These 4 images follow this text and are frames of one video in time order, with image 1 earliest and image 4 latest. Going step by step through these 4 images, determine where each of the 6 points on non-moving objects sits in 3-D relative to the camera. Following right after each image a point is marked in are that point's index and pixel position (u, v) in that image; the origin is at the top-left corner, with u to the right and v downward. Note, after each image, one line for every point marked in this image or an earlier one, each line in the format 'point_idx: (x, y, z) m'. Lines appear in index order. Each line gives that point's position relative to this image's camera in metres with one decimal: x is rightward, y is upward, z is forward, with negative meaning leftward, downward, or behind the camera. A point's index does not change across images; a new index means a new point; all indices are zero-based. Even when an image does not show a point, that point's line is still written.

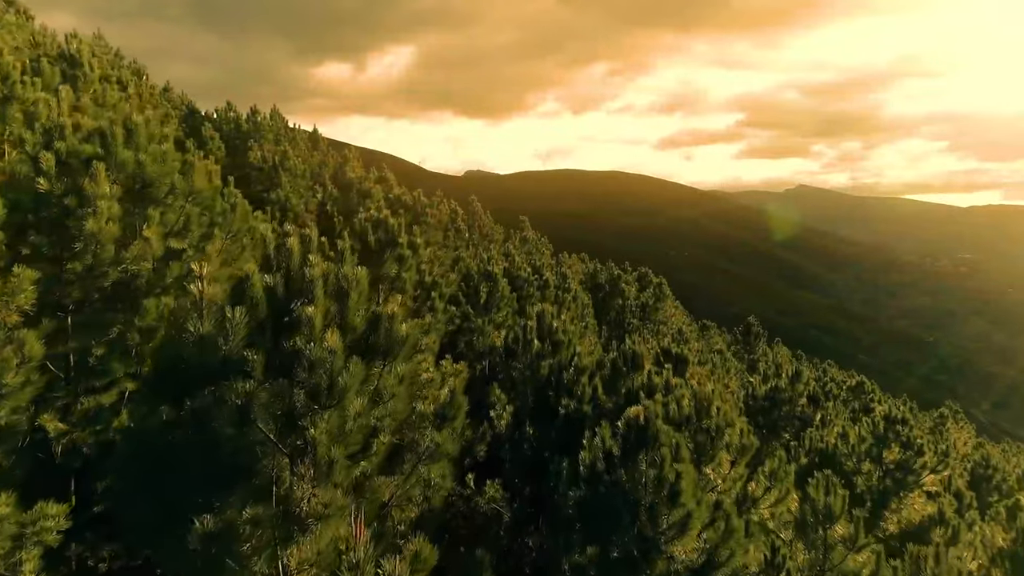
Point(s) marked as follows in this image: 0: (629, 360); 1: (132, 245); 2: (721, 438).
0: (+3.2, -1.9, +16.2) m
1: (-7.5, +0.8, +11.7) m
2: (+4.6, -3.3, +13.1) m
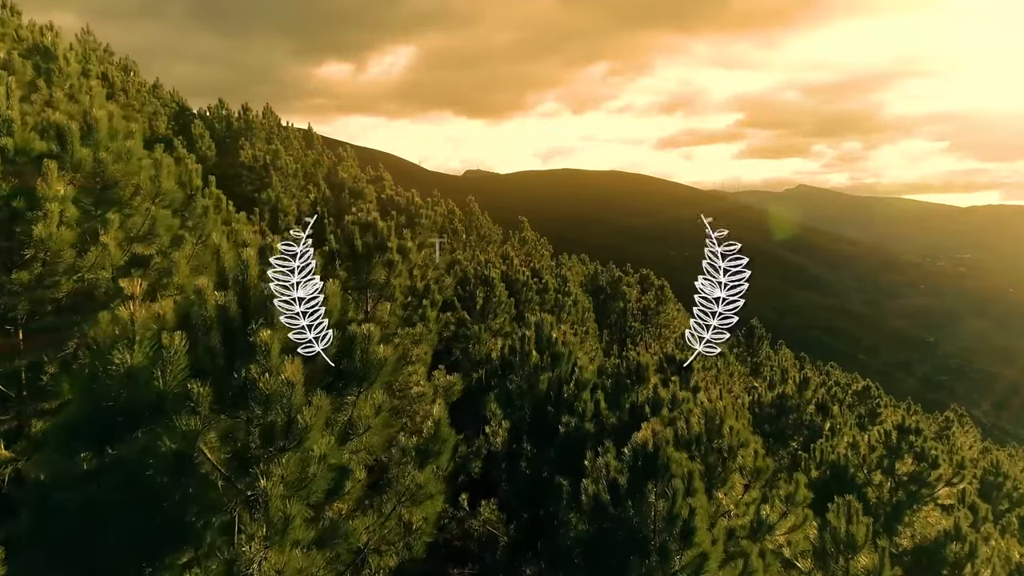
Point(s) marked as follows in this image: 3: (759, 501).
0: (+3.1, -2.1, +15.2) m
1: (-7.6, +0.6, +10.7) m
2: (+4.5, -3.5, +12.2) m
3: (+5.0, -4.3, +12.3) m
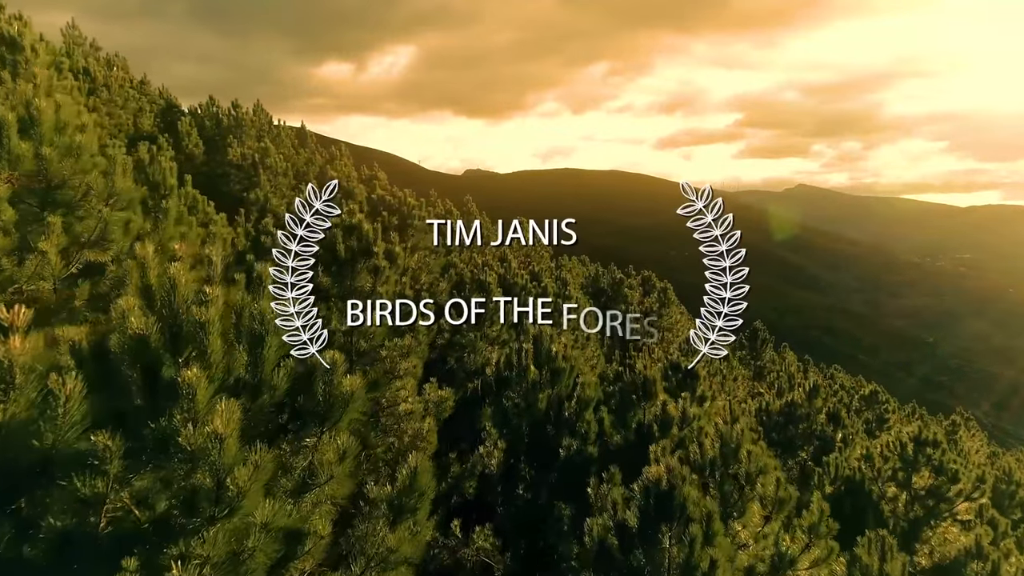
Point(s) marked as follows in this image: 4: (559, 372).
0: (+3.0, -2.3, +14.0) m
1: (-7.7, +0.5, +9.5) m
2: (+4.4, -3.7, +11.0) m
3: (+4.9, -4.5, +11.1) m
4: (+1.1, -1.9, +13.9) m
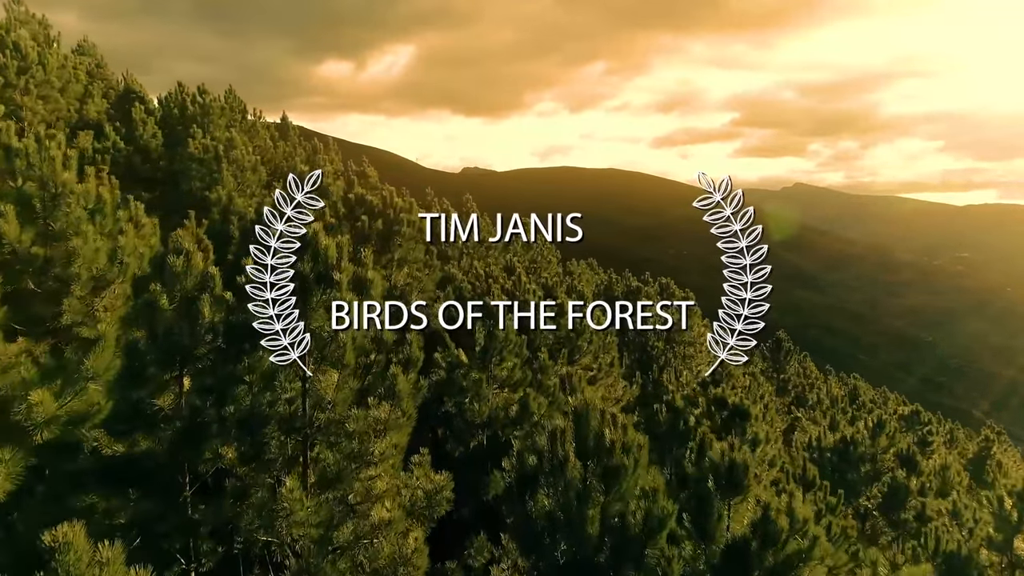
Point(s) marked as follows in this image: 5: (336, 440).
0: (+3.4, -3.0, +9.7) m
1: (-7.3, -0.2, +5.1) m
2: (+4.8, -4.4, +6.6) m
3: (+5.4, -5.2, +6.8) m
4: (+1.5, -2.6, +9.5) m
5: (-2.8, -2.4, +9.5) m
